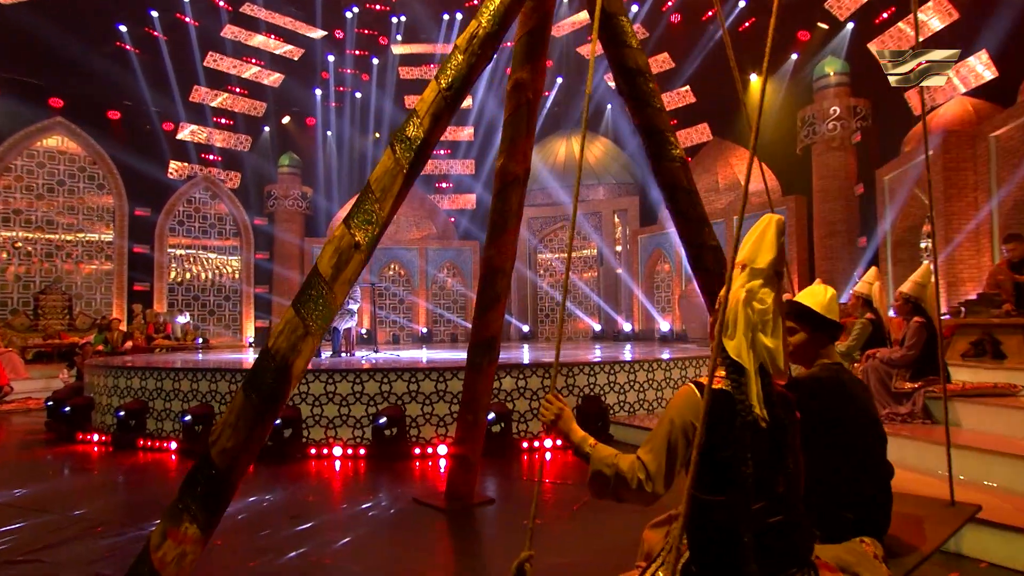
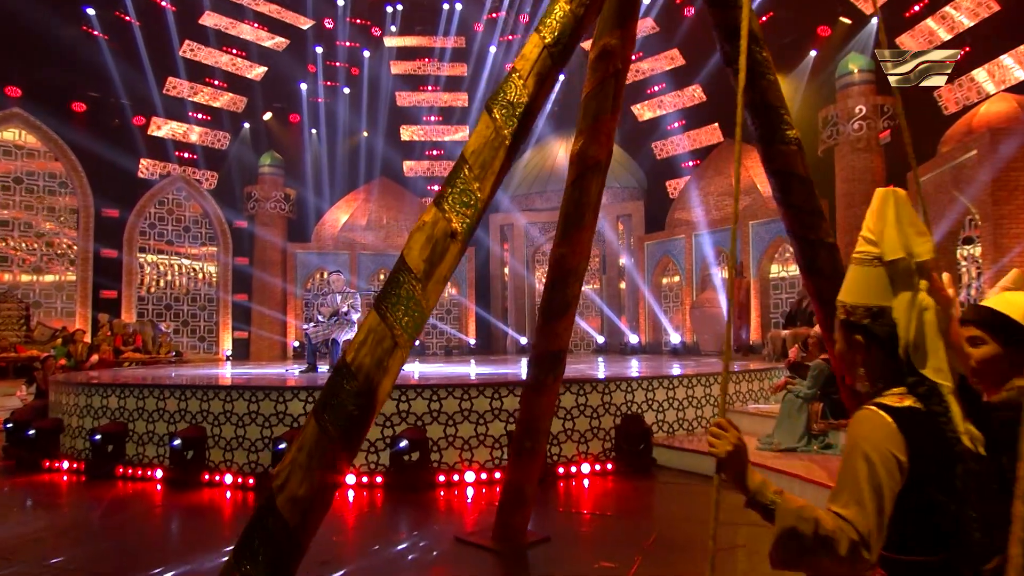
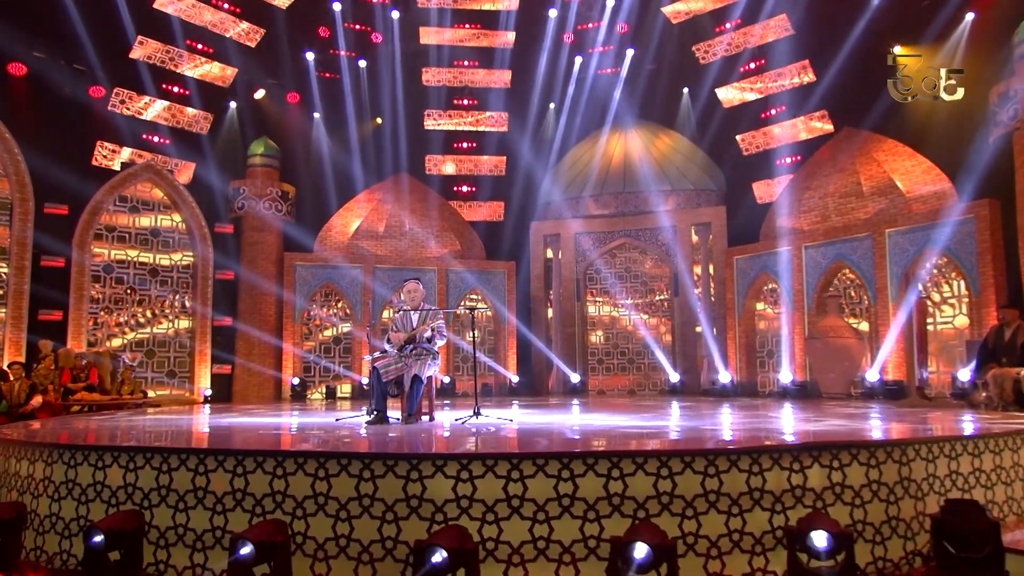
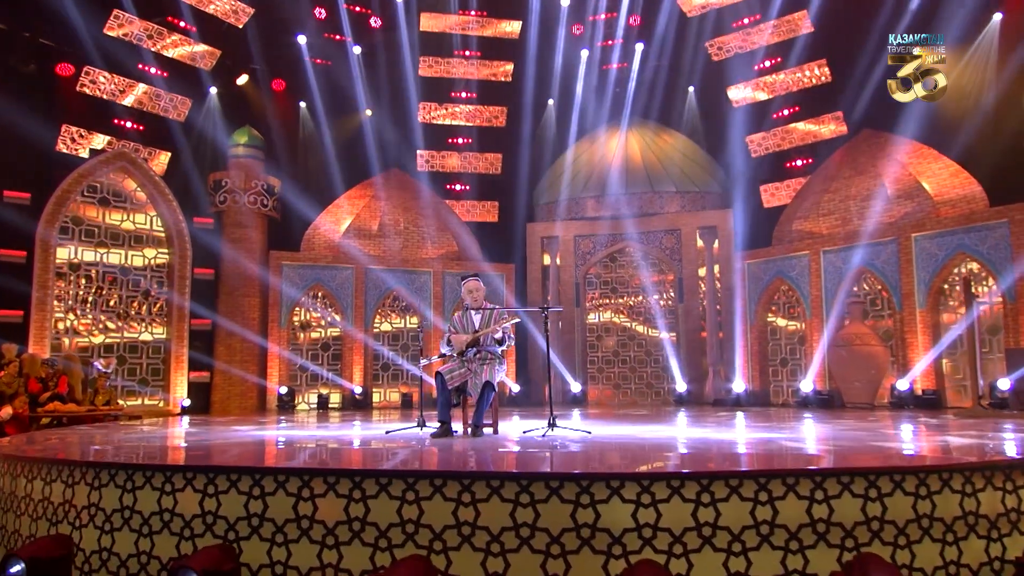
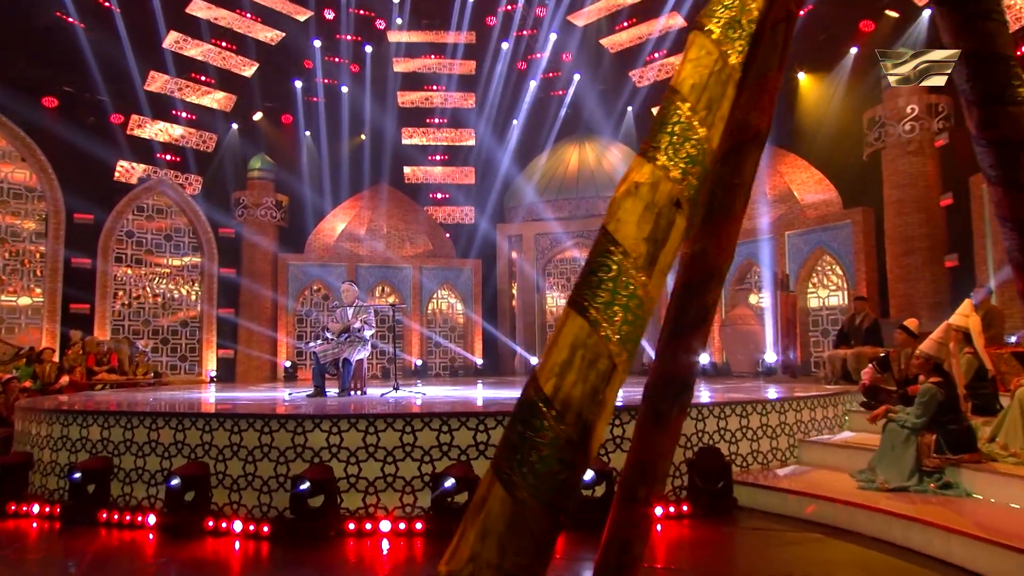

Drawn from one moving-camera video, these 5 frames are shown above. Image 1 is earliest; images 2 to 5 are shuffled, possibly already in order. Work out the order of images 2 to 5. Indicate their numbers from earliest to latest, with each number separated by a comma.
2, 5, 3, 4
